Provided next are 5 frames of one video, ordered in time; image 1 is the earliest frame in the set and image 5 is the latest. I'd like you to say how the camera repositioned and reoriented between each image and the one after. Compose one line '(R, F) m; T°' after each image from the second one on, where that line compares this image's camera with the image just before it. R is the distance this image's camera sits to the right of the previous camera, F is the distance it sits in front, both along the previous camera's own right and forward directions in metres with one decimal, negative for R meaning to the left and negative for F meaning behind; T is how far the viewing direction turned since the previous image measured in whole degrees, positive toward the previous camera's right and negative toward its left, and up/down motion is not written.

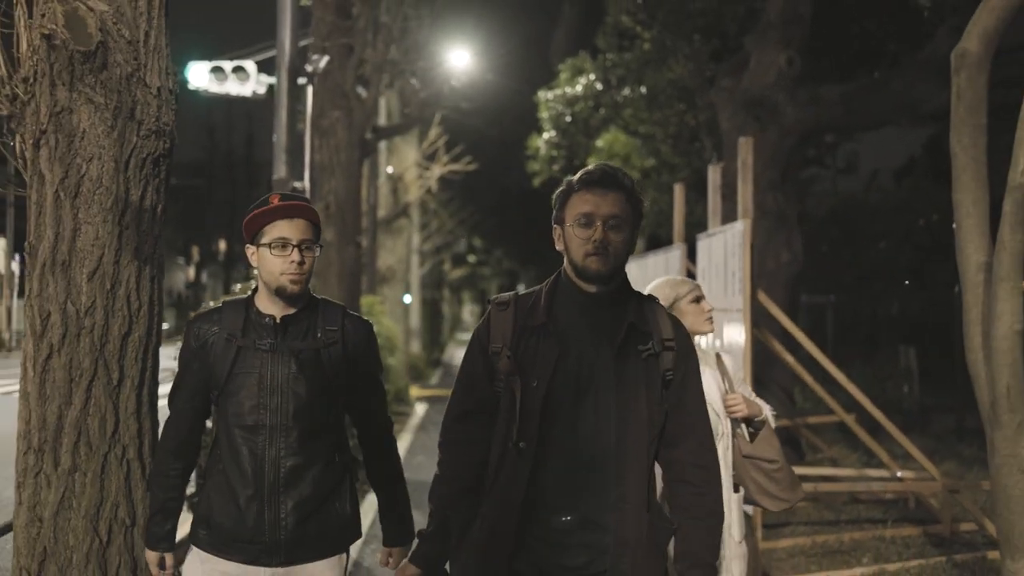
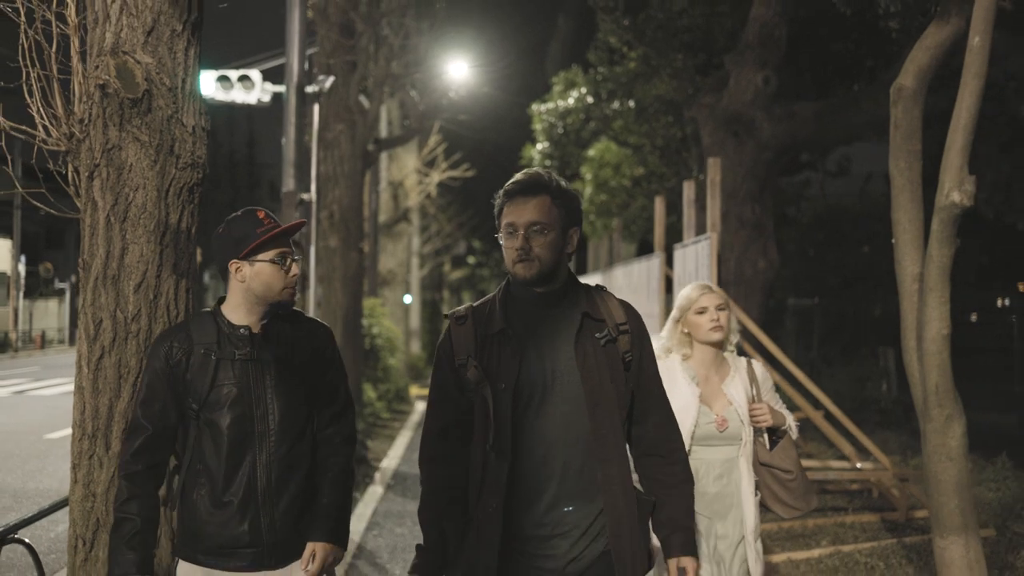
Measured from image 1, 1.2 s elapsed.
(+0.1, -0.7) m; 0°
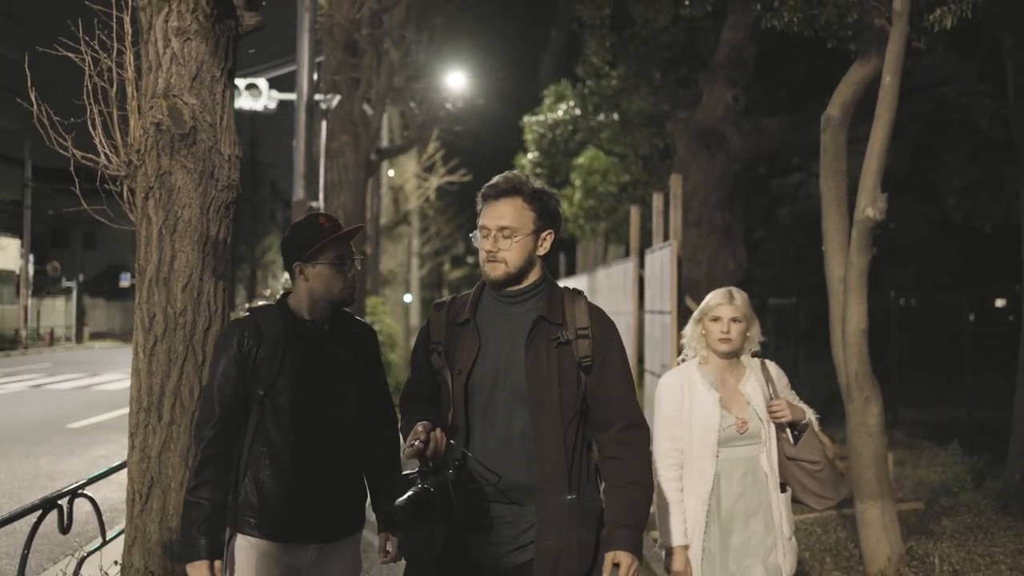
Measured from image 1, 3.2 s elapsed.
(+0.1, -1.0) m; 0°
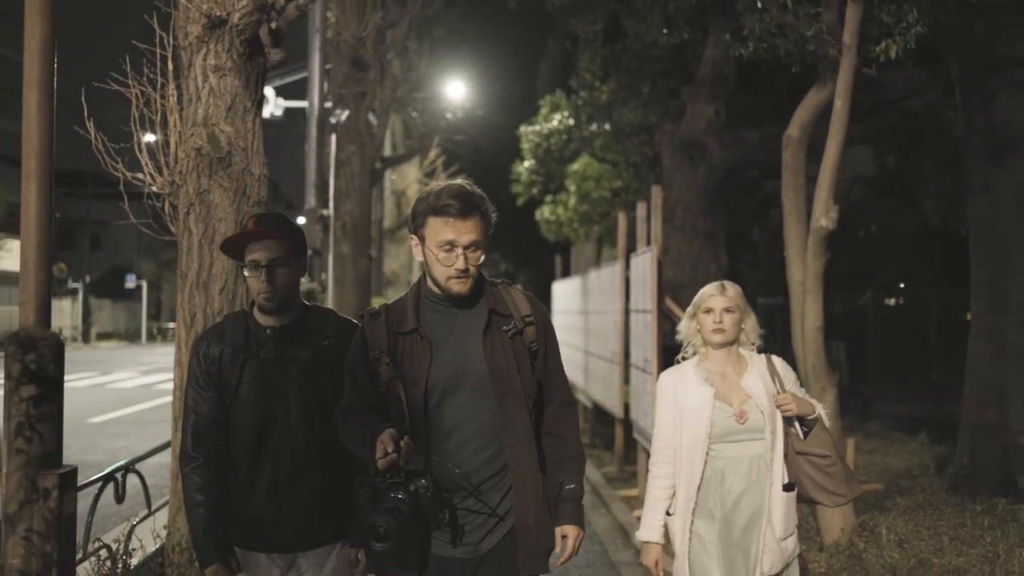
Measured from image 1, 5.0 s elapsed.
(0.0, -0.9) m; 0°
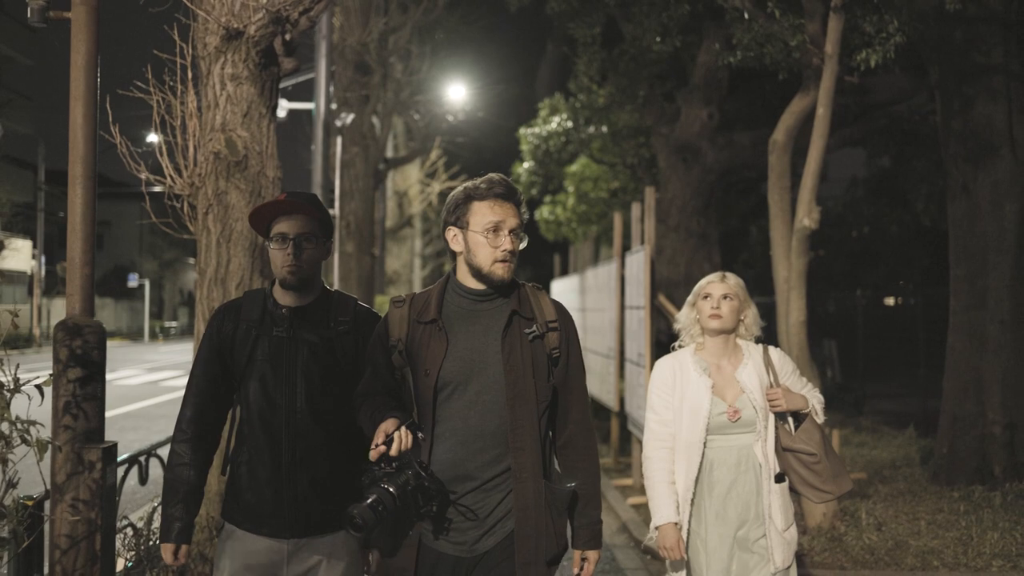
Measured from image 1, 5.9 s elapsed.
(0.0, -0.4) m; 0°
